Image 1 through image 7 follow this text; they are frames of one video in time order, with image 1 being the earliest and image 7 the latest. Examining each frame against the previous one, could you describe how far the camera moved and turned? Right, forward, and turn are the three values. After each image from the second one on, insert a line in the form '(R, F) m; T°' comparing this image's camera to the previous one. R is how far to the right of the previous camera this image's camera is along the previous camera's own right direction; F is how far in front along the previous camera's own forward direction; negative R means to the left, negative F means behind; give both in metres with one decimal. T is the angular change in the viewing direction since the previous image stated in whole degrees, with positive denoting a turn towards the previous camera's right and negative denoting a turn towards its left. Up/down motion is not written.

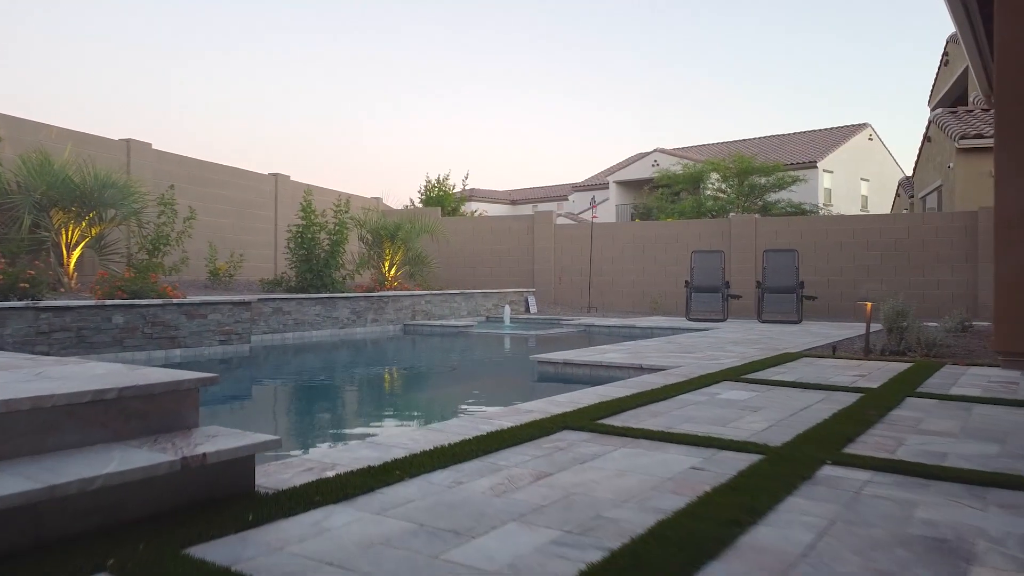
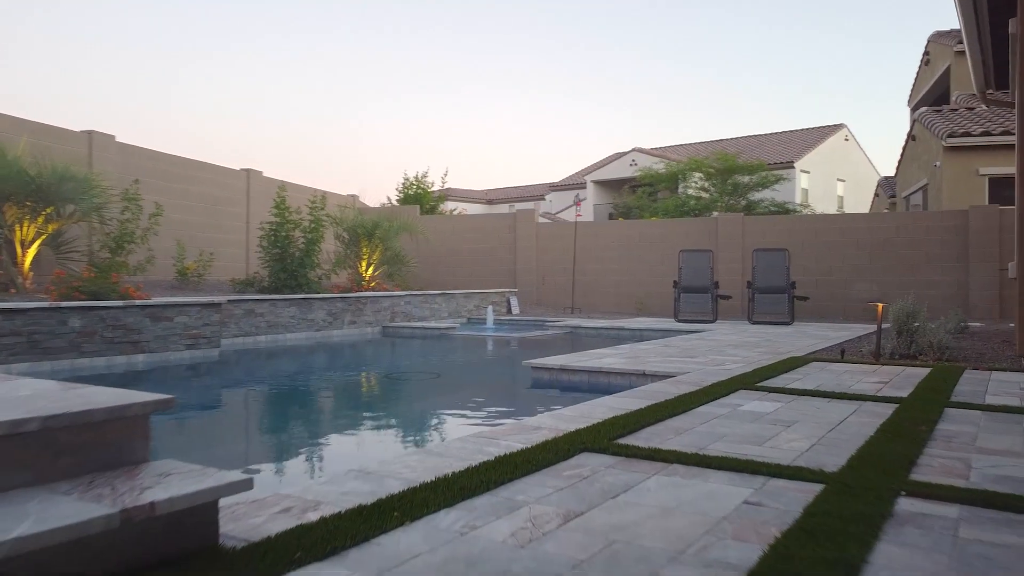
(-0.1, +0.4) m; +2°
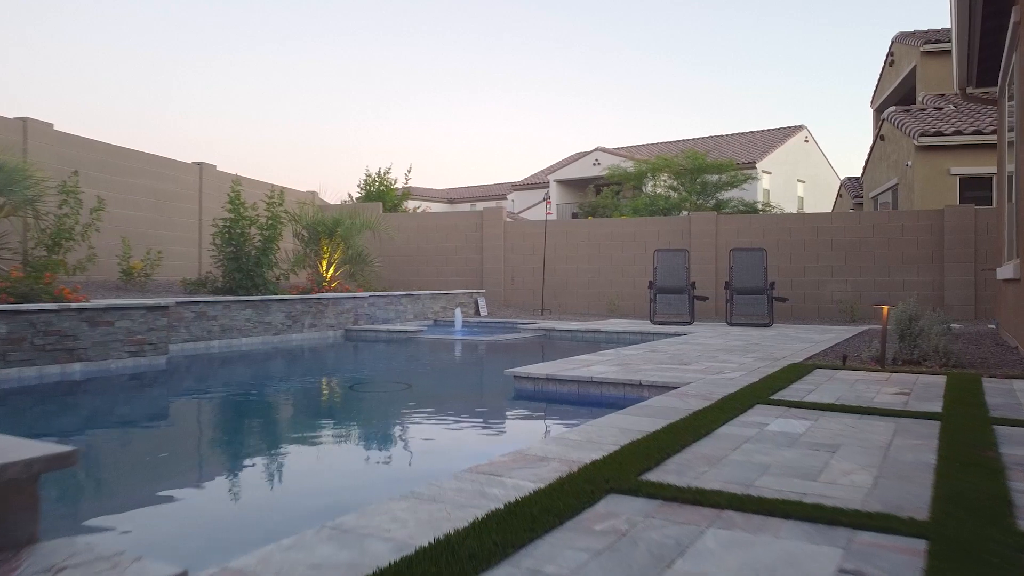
(-0.1, +0.5) m; +3°
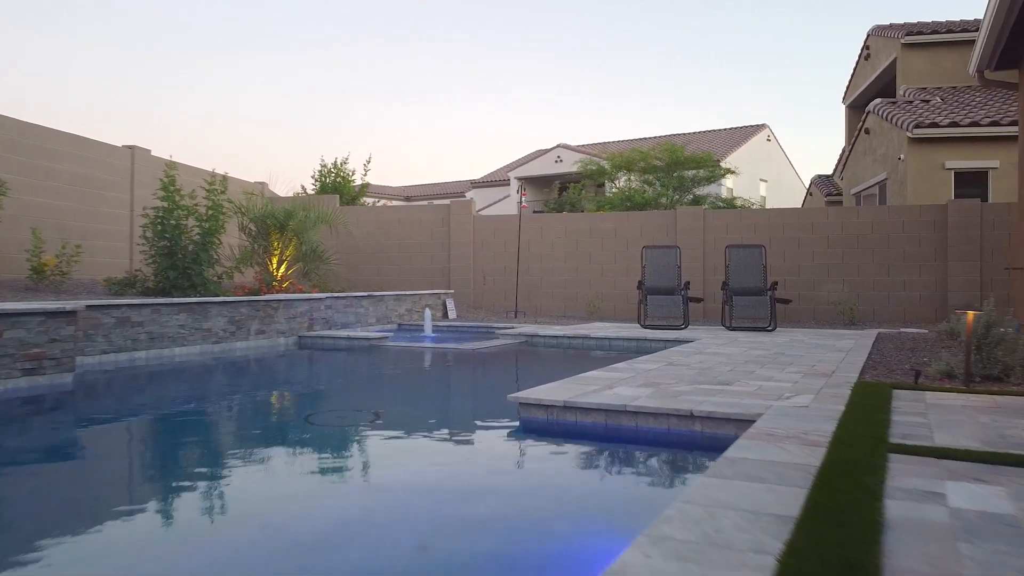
(-0.3, +1.2) m; +3°
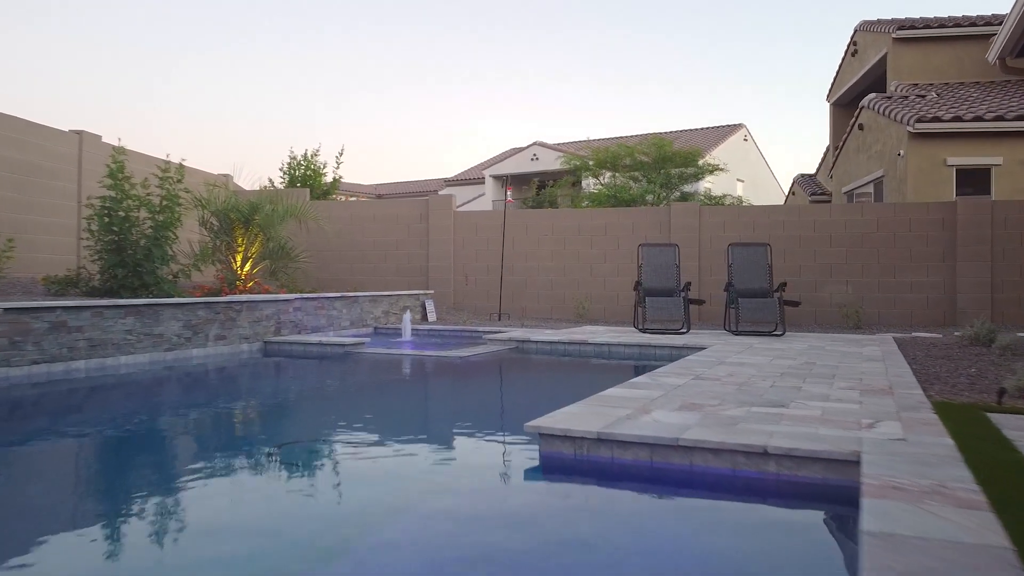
(-0.2, +0.8) m; +2°
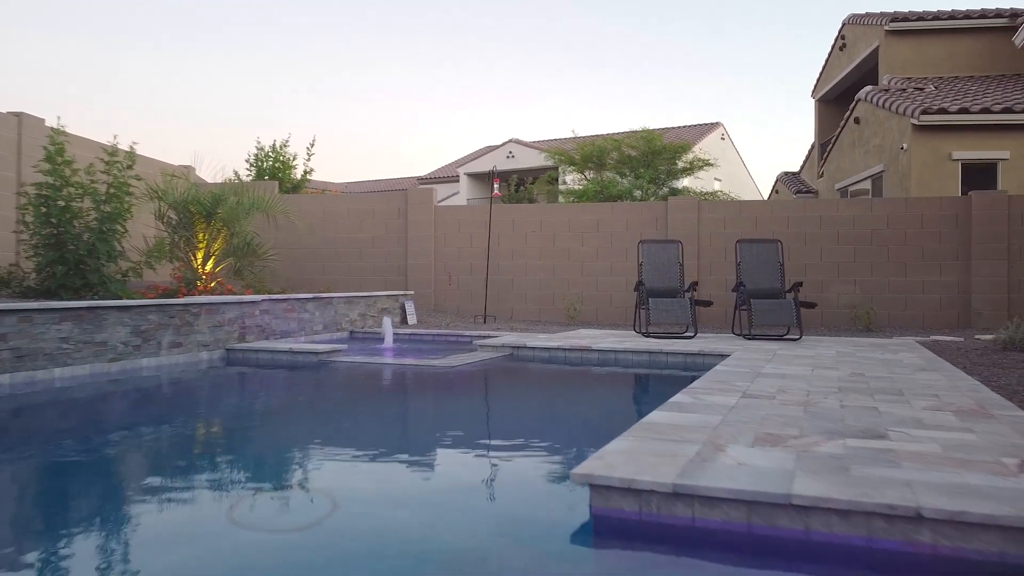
(-0.2, +0.8) m; +2°
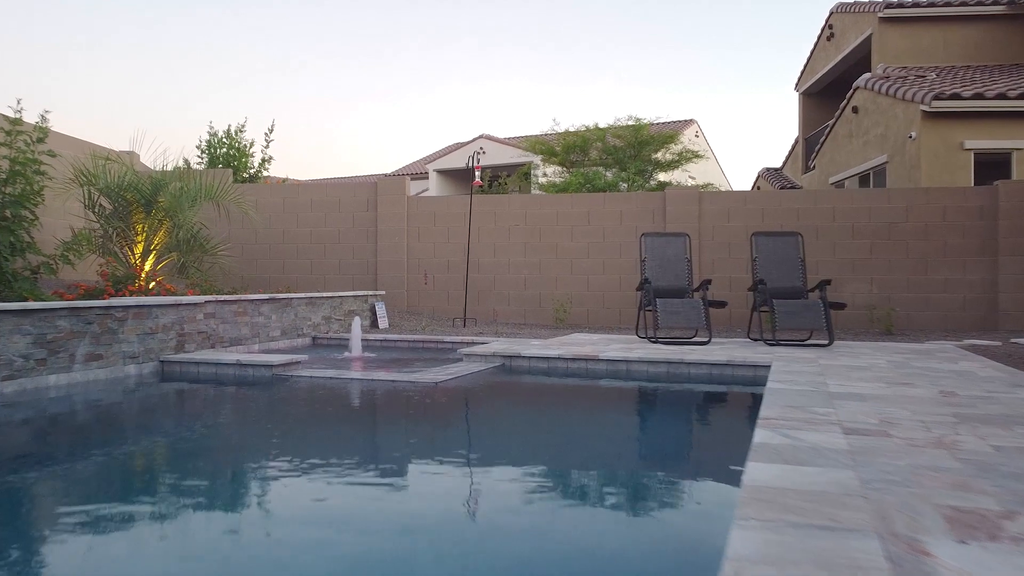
(-0.2, +1.1) m; +3°
